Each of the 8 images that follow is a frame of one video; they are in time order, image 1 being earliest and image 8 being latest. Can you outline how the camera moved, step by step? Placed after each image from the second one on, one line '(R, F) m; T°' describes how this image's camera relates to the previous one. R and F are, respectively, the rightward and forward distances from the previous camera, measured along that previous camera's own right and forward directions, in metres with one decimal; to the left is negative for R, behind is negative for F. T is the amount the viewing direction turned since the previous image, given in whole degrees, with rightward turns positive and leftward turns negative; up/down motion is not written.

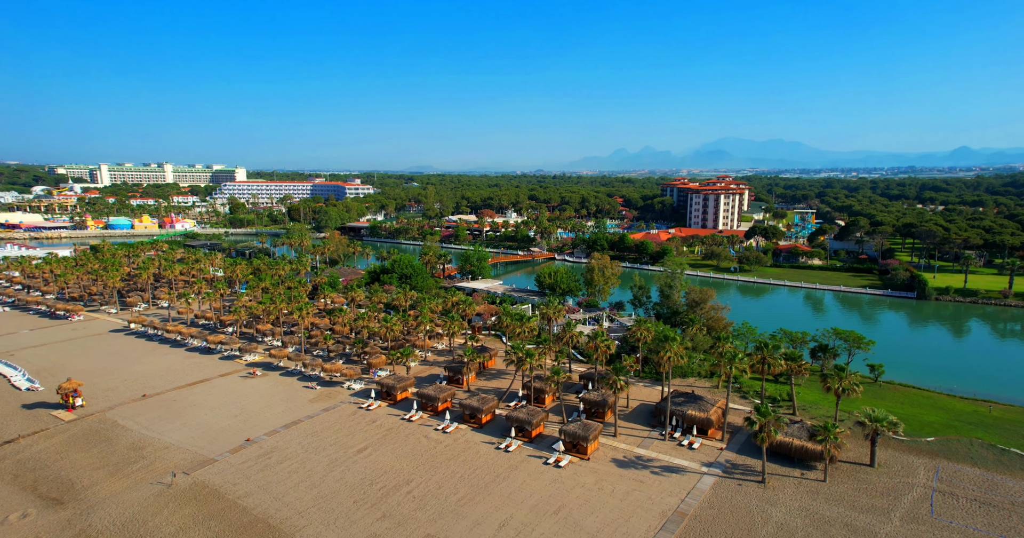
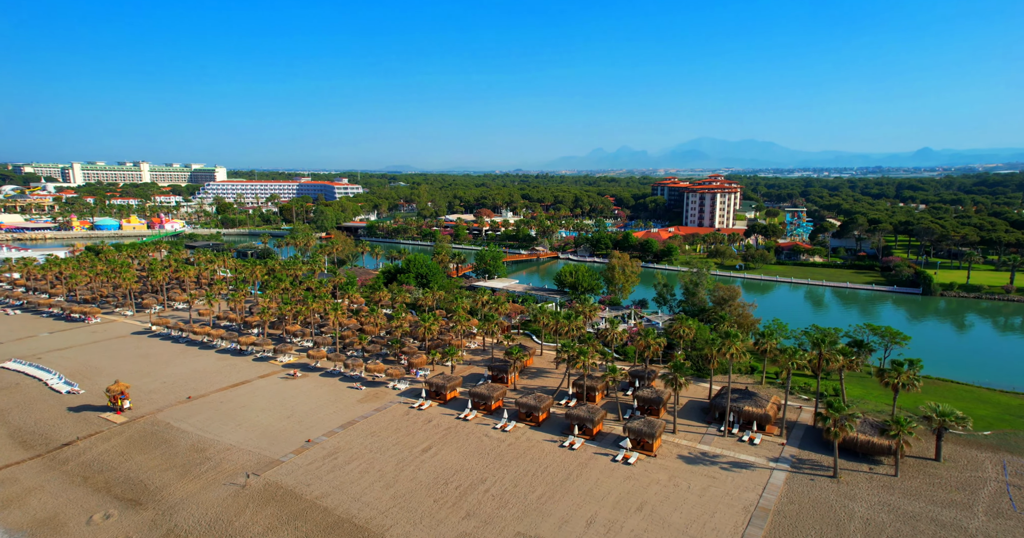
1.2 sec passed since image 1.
(-4.0, -0.1) m; +1°
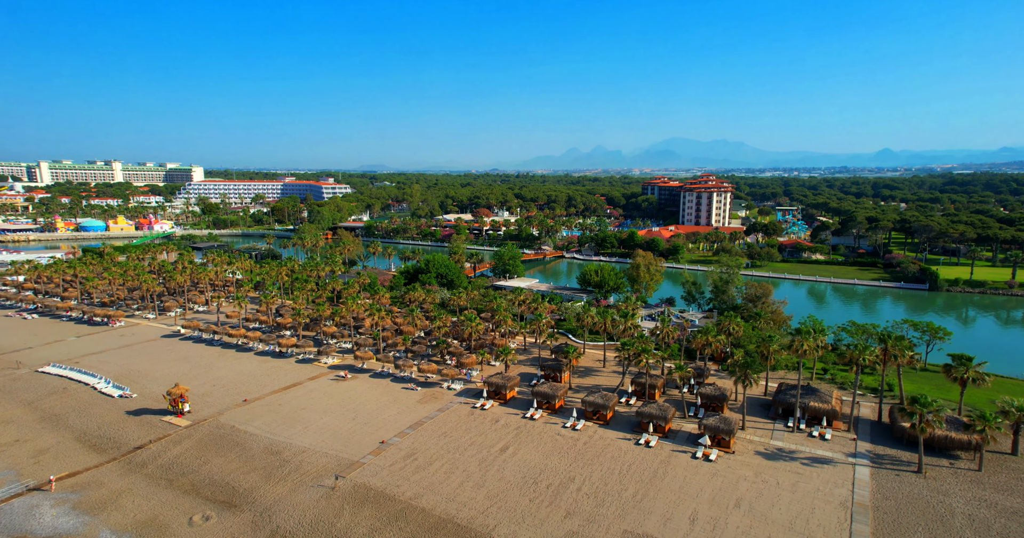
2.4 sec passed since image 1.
(-4.7, -0.1) m; +1°
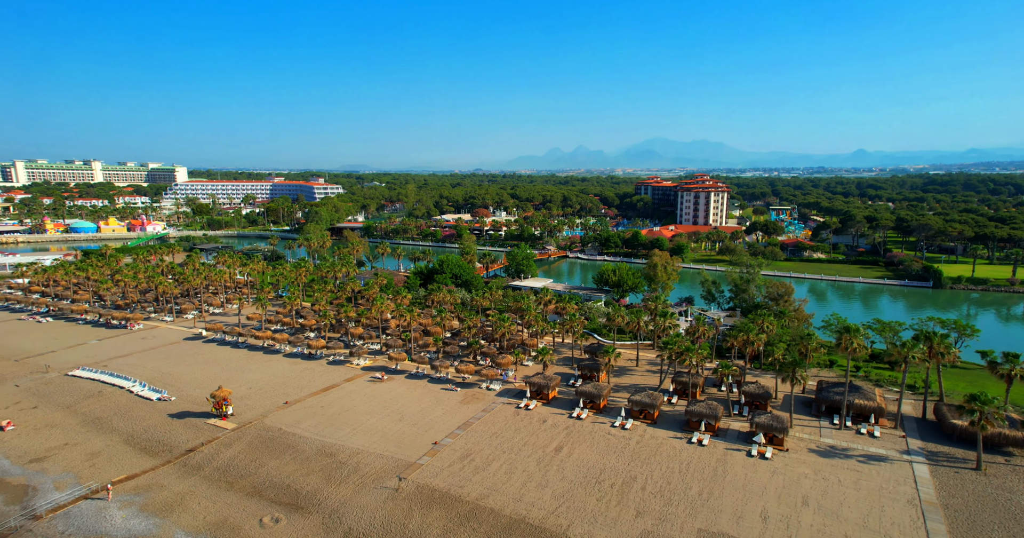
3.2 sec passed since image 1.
(-3.3, -0.1) m; +1°
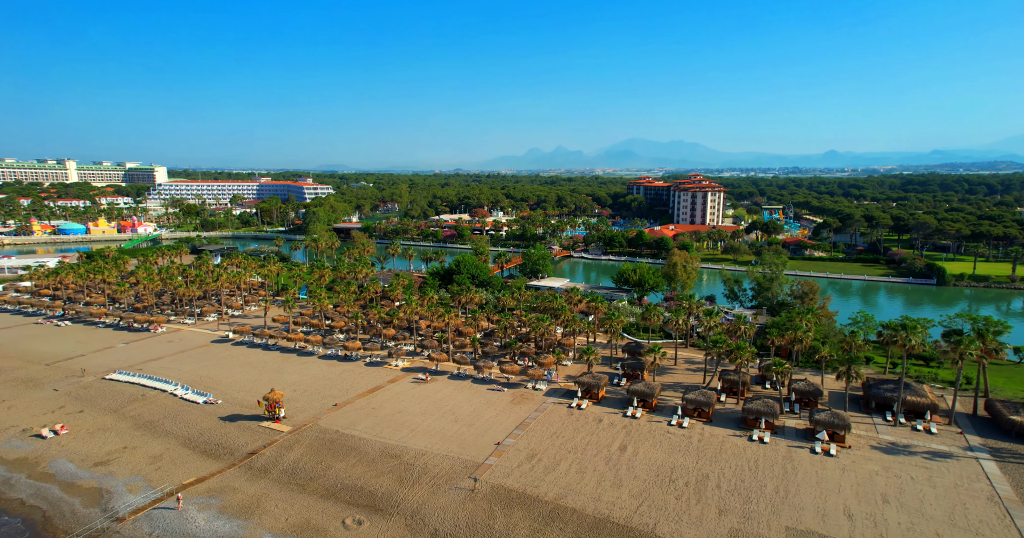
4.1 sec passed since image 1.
(-3.9, 0.0) m; +1°
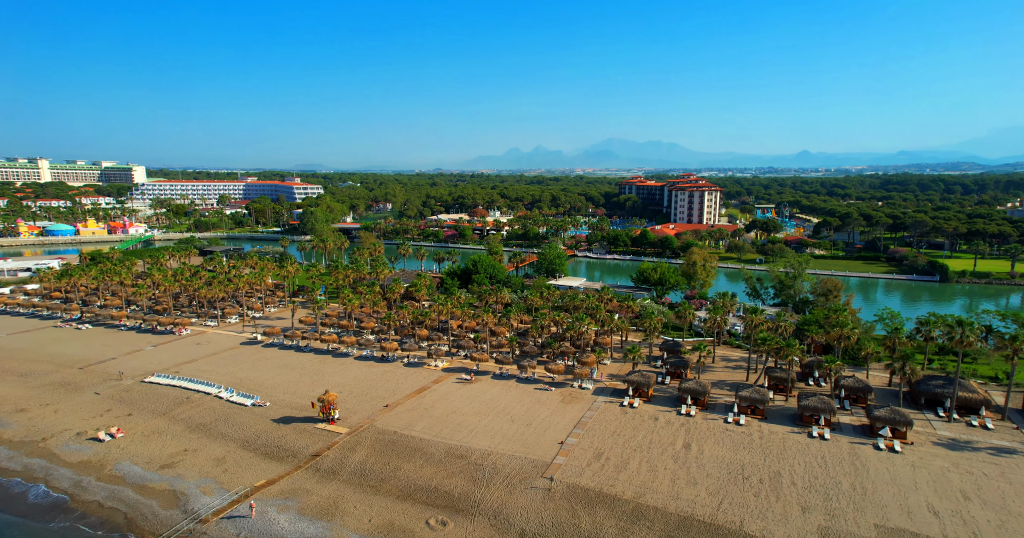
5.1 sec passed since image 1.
(-4.0, 0.0) m; +1°
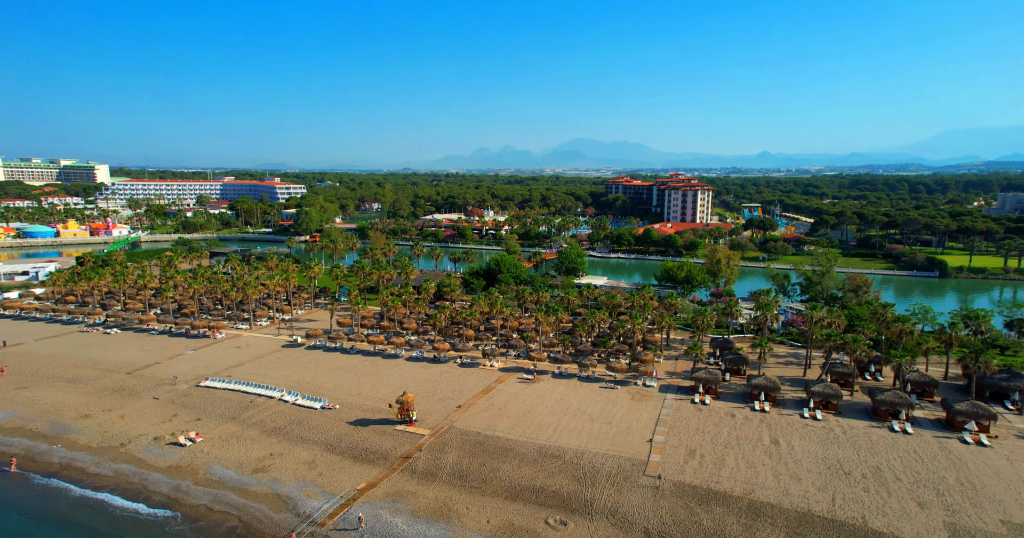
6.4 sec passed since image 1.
(-5.8, 0.0) m; +1°
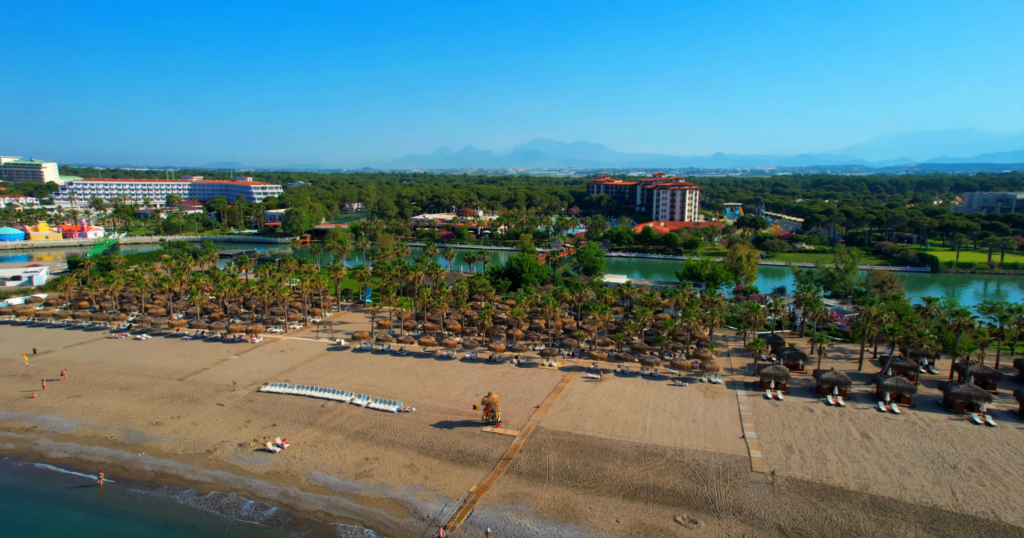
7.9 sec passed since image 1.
(-6.5, +0.1) m; +2°
